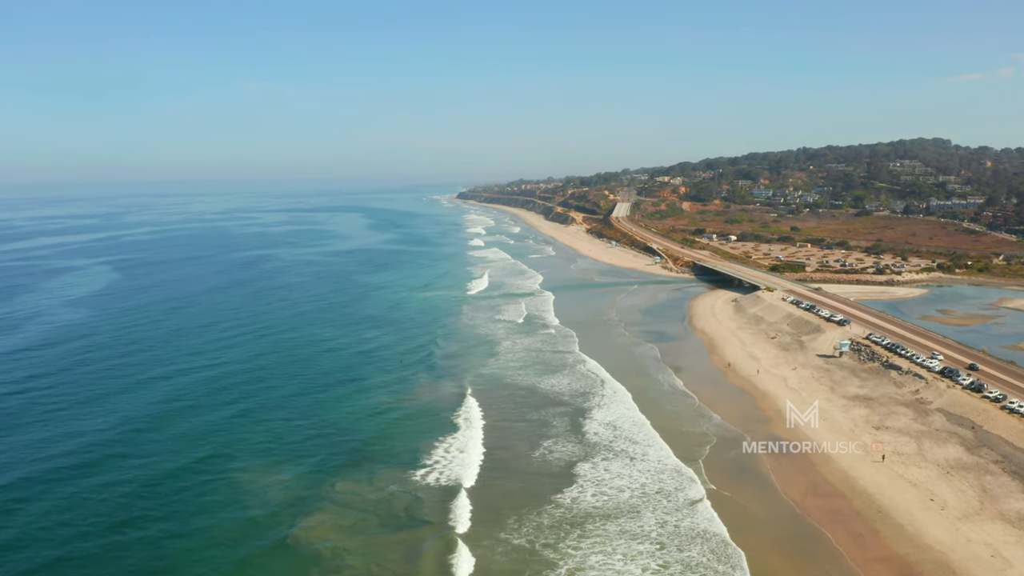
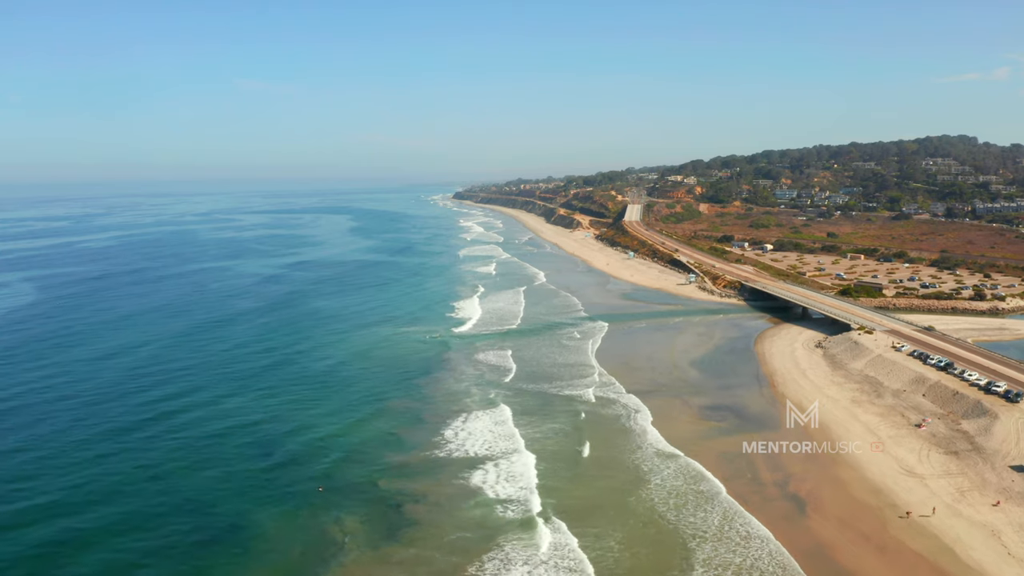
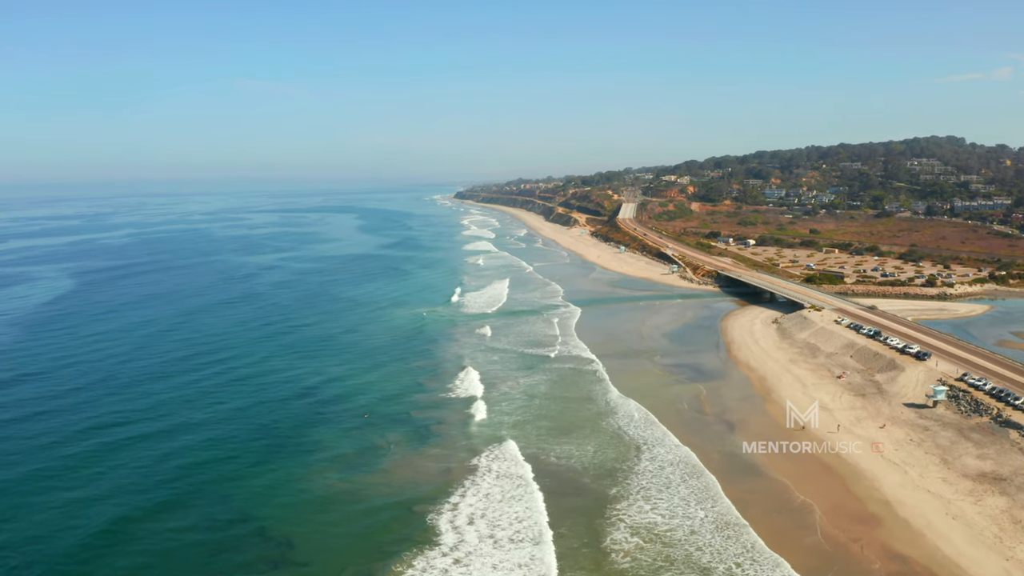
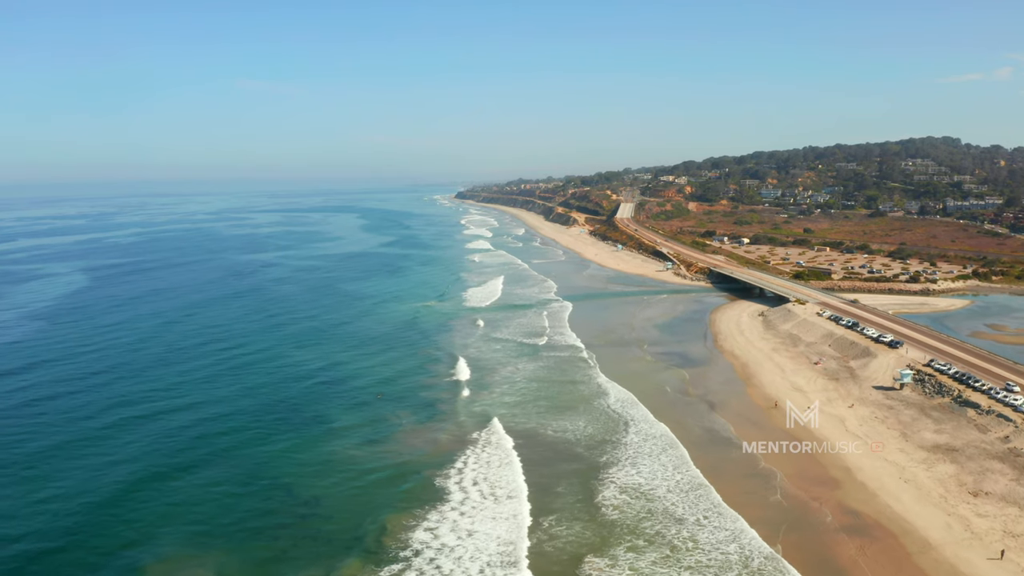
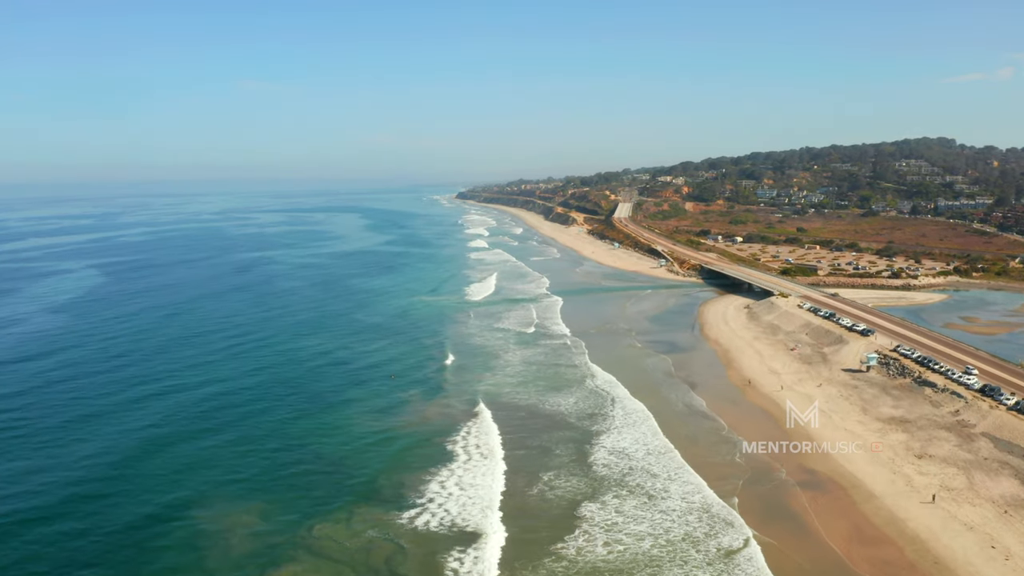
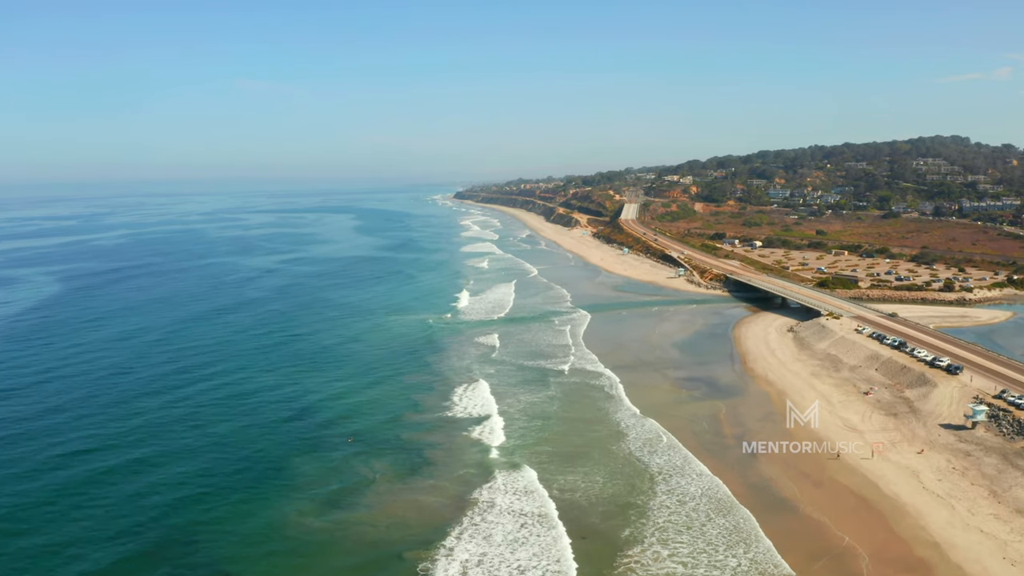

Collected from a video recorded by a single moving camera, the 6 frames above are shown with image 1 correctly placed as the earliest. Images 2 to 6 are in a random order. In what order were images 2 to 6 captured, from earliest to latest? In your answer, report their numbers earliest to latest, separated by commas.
5, 4, 3, 6, 2
